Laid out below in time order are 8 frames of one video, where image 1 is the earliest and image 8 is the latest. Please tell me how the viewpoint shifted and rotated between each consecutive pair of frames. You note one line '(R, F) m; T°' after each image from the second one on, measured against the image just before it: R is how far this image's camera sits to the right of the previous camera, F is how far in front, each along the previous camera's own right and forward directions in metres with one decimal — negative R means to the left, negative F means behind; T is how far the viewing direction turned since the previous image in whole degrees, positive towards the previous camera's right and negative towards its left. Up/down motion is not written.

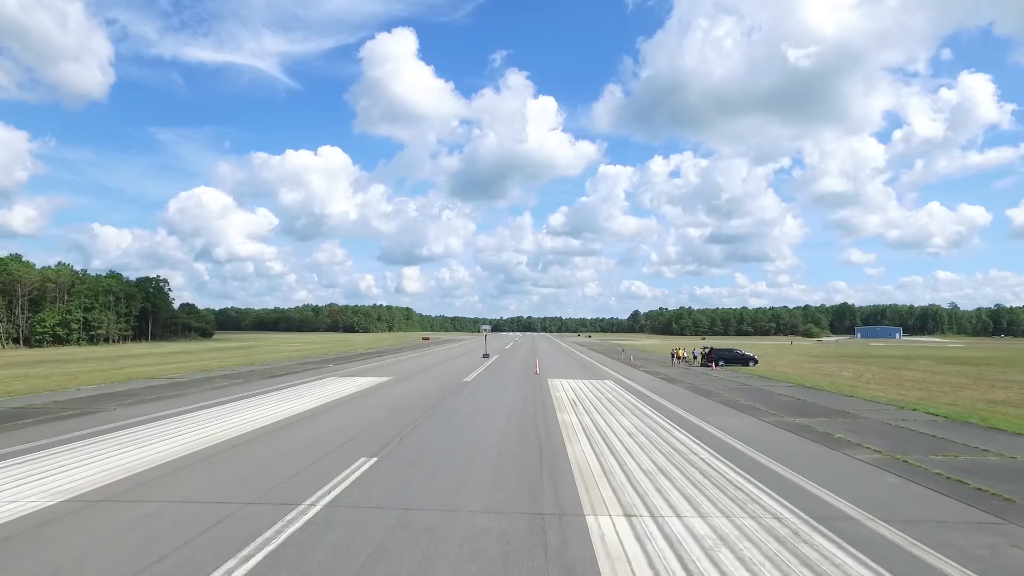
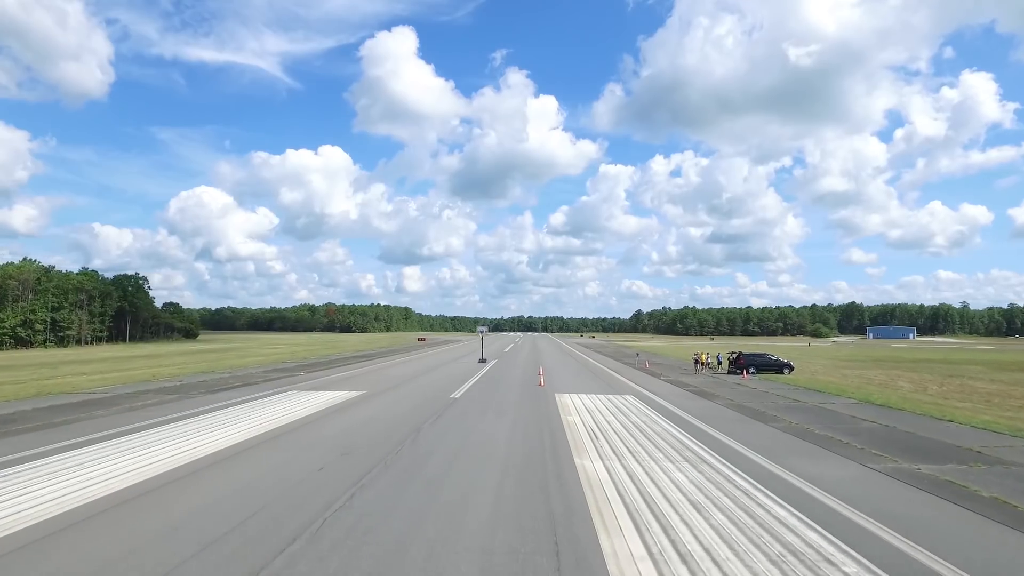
(0.0, +4.0) m; 0°
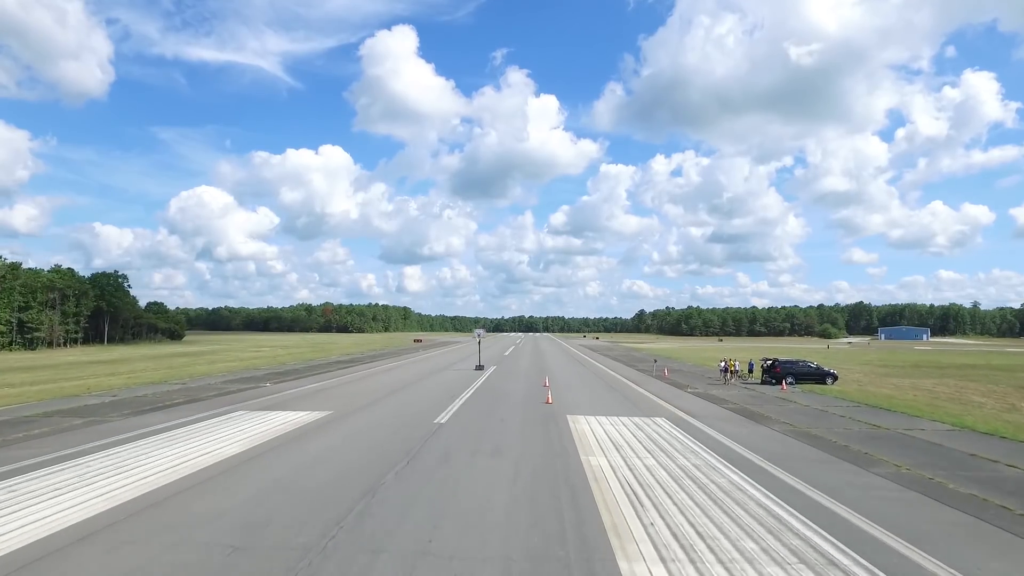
(0.0, +3.6) m; 0°
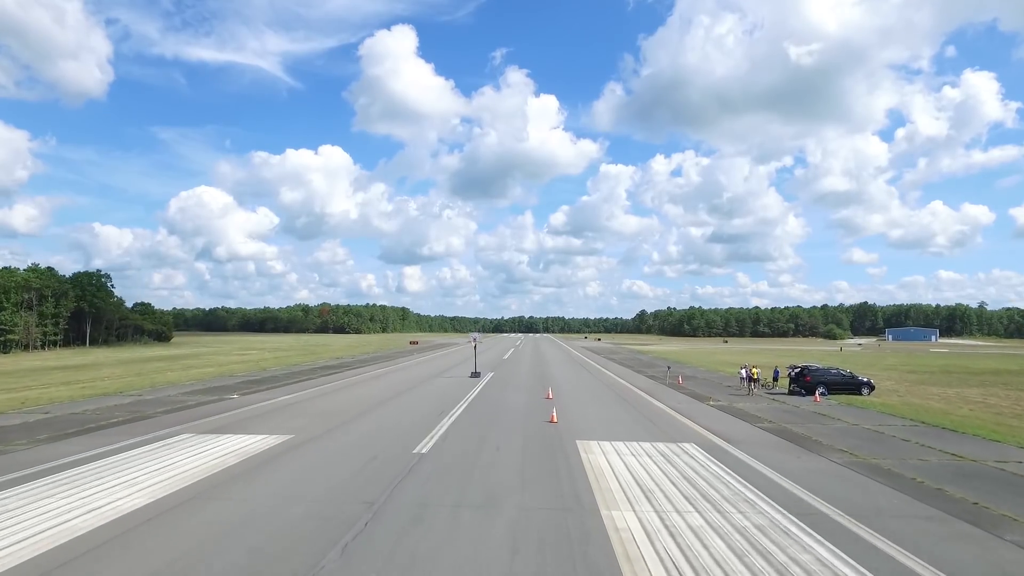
(0.0, +2.5) m; 0°
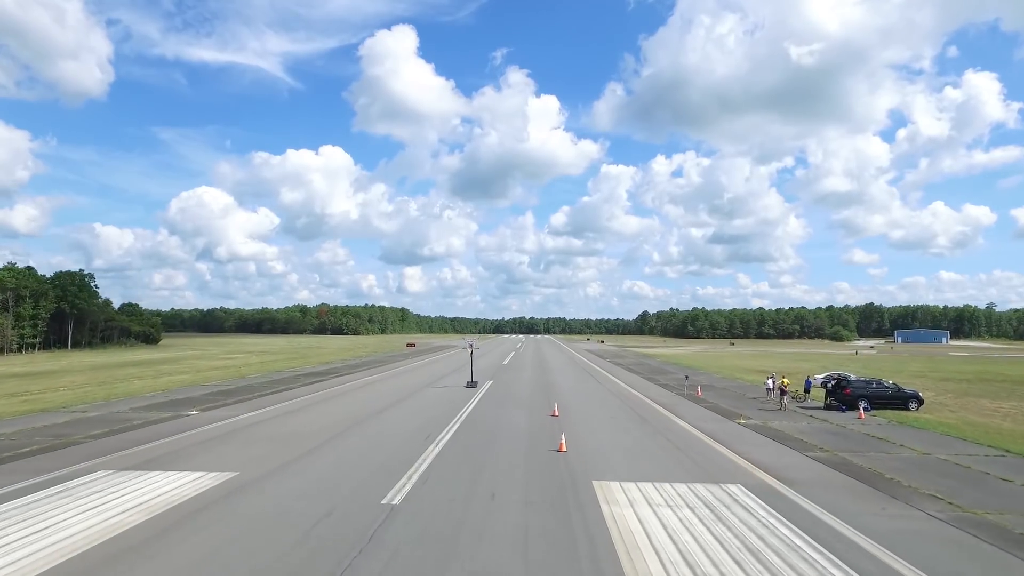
(0.0, +2.5) m; 0°
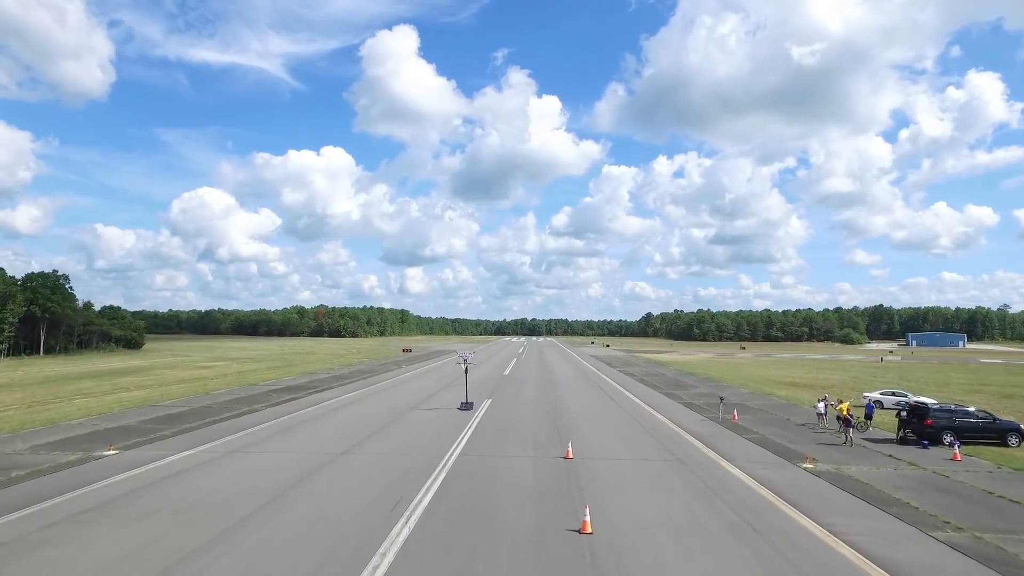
(0.0, +3.6) m; 0°
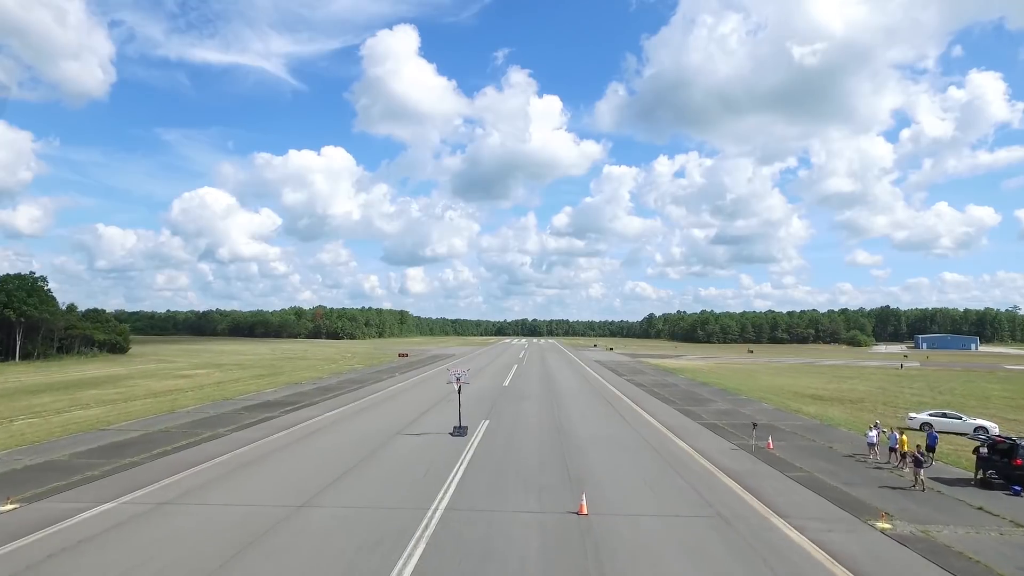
(0.0, +2.6) m; 0°
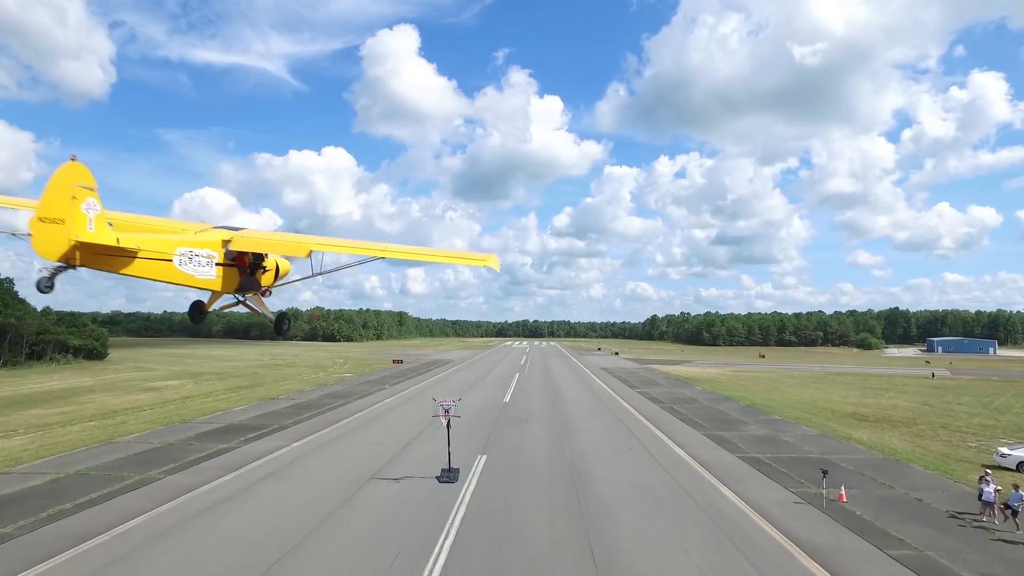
(0.0, +3.6) m; 0°
